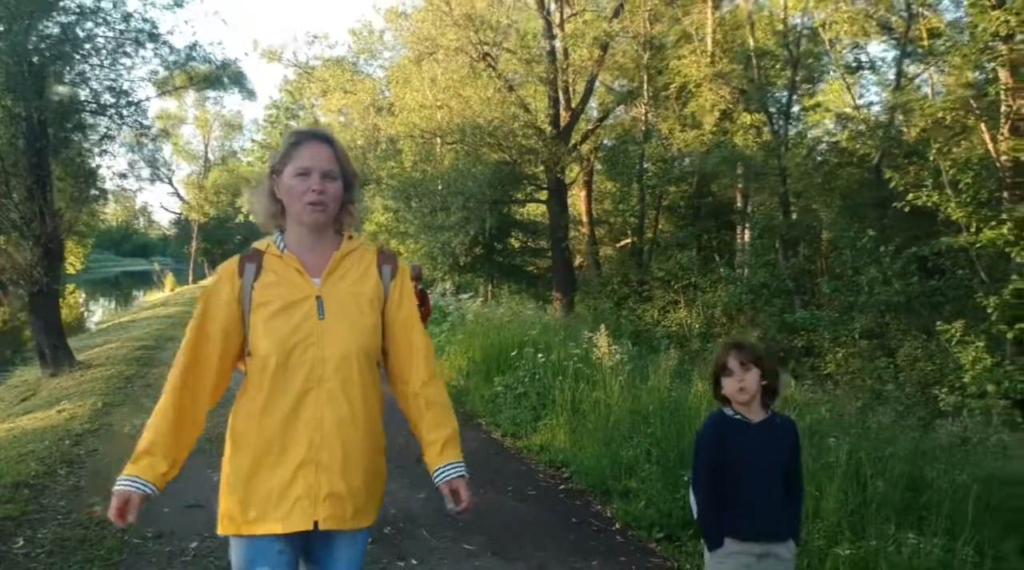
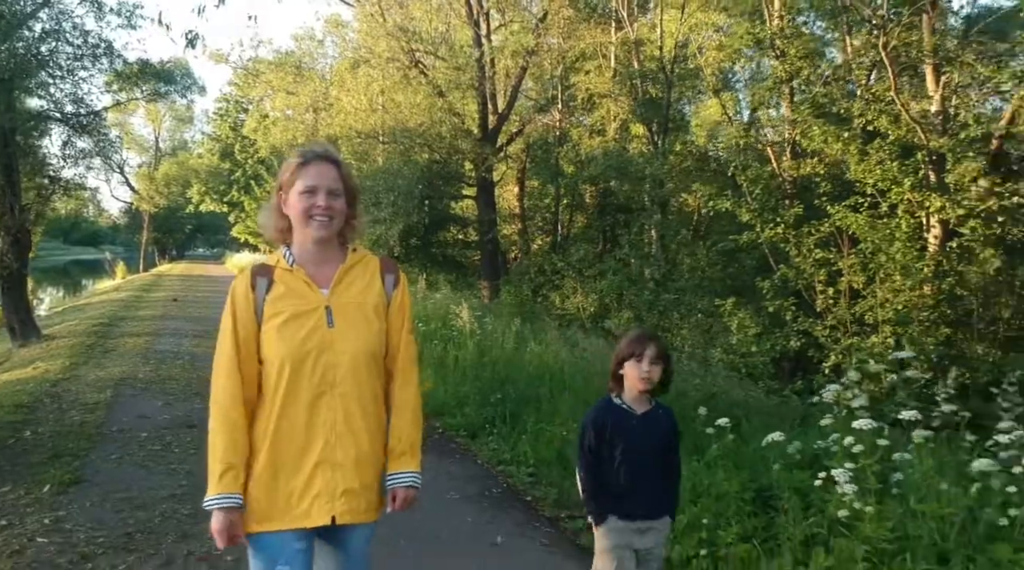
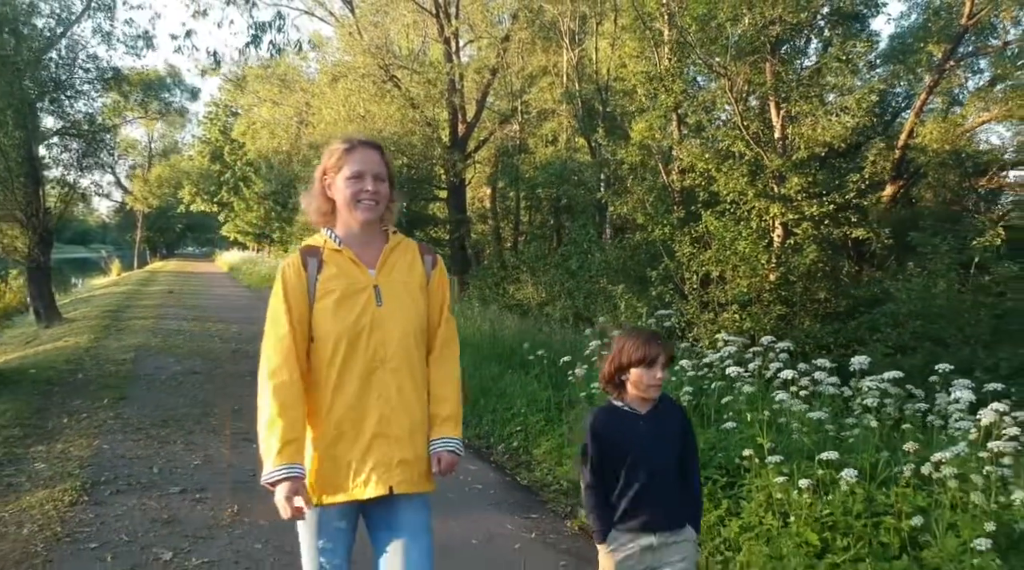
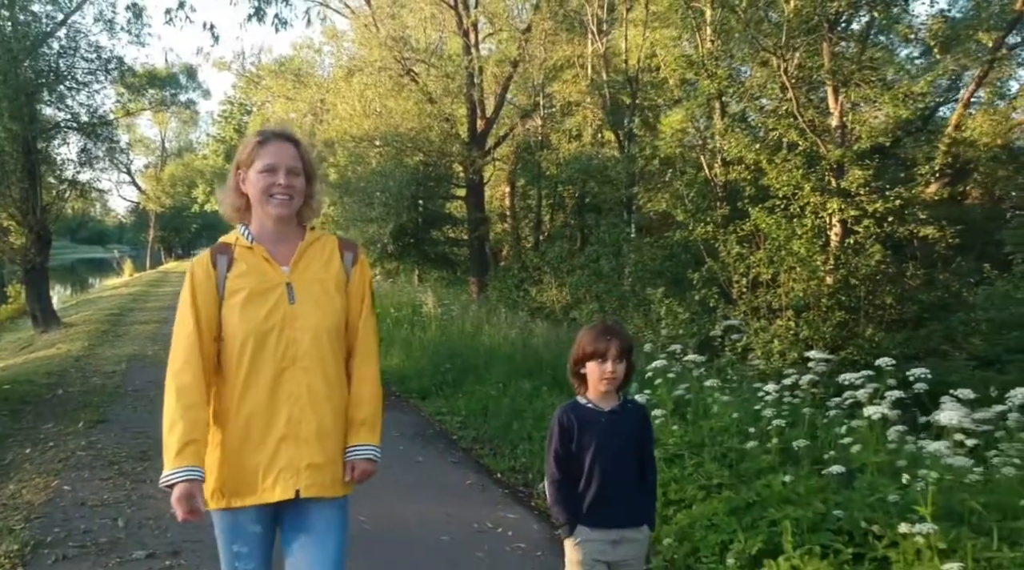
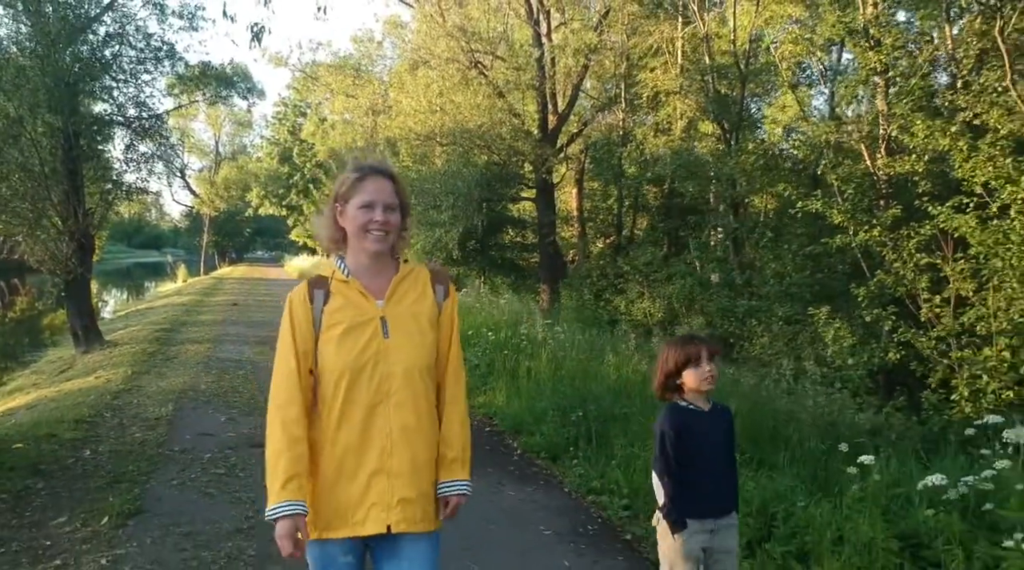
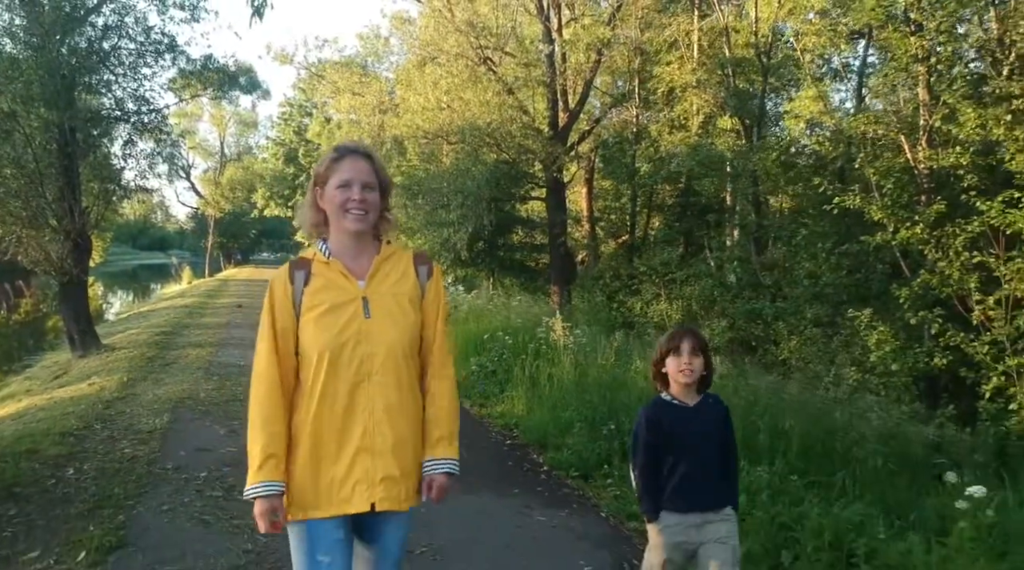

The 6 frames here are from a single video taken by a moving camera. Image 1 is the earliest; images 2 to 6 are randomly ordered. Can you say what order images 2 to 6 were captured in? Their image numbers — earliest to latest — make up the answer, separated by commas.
6, 5, 2, 4, 3
